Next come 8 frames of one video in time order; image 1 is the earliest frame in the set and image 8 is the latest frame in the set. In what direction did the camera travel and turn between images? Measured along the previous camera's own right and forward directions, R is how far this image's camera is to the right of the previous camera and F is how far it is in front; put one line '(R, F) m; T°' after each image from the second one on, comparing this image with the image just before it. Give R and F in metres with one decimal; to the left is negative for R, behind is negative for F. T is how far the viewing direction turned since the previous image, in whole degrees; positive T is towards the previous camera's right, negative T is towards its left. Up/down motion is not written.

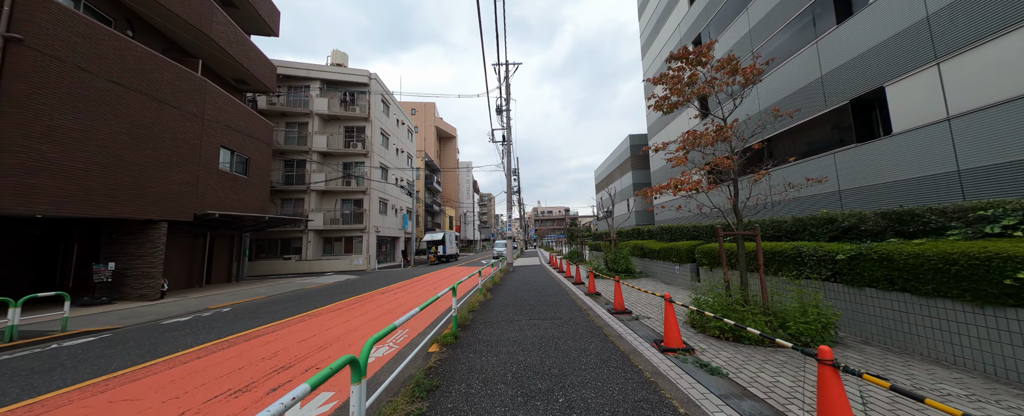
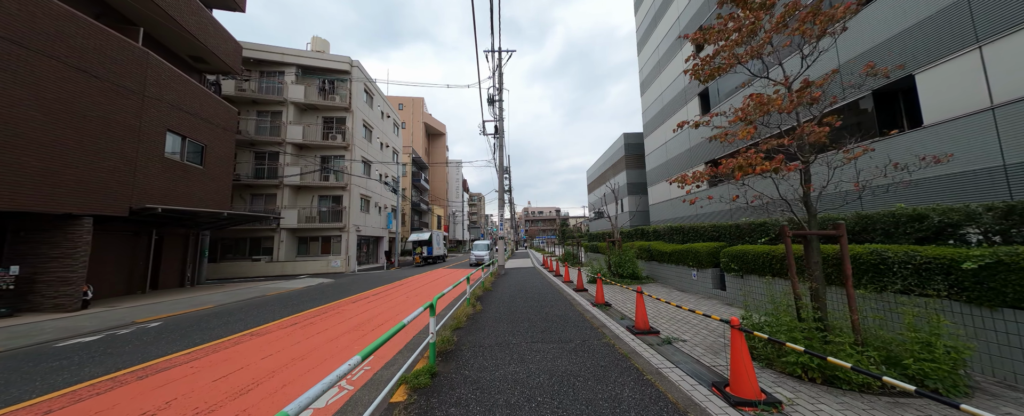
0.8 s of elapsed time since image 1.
(-0.1, +1.1) m; +2°
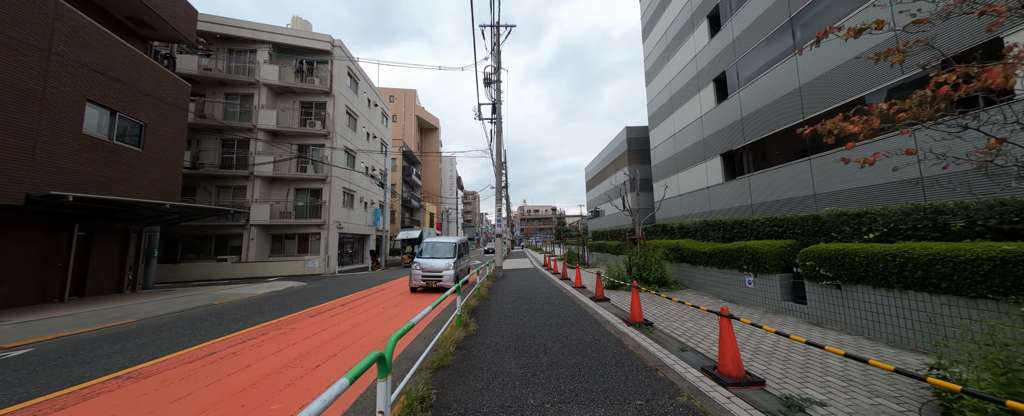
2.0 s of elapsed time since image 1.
(-0.2, +1.5) m; +1°
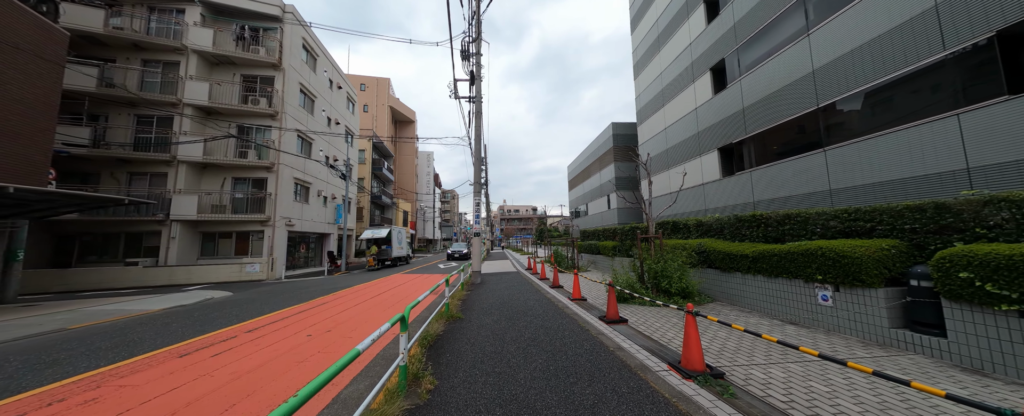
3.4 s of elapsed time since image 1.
(0.0, +1.7) m; +4°
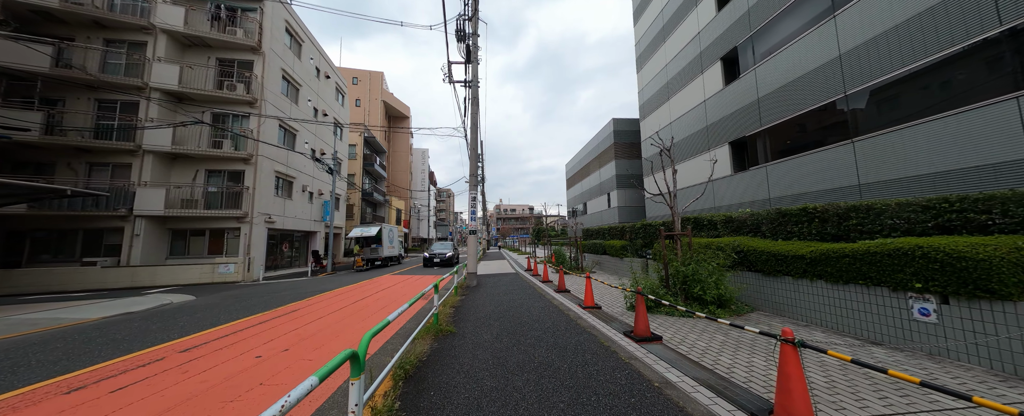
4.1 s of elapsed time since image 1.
(-0.1, +0.9) m; +1°
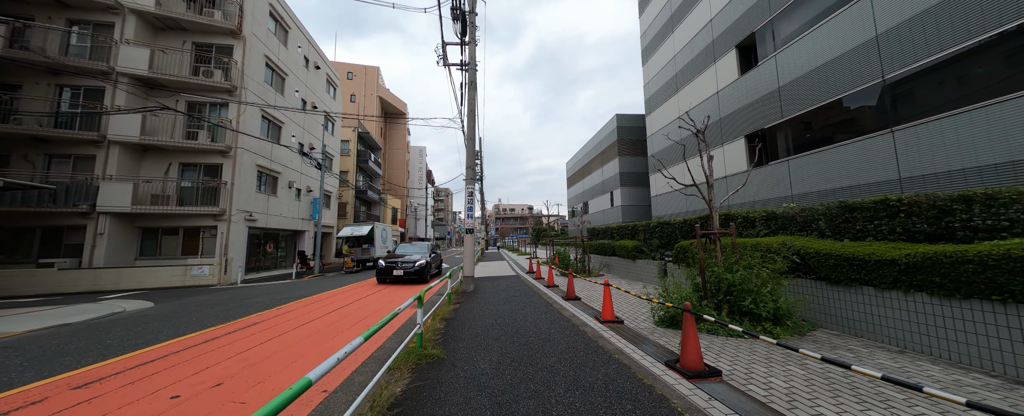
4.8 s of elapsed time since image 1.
(-0.1, +0.9) m; 0°
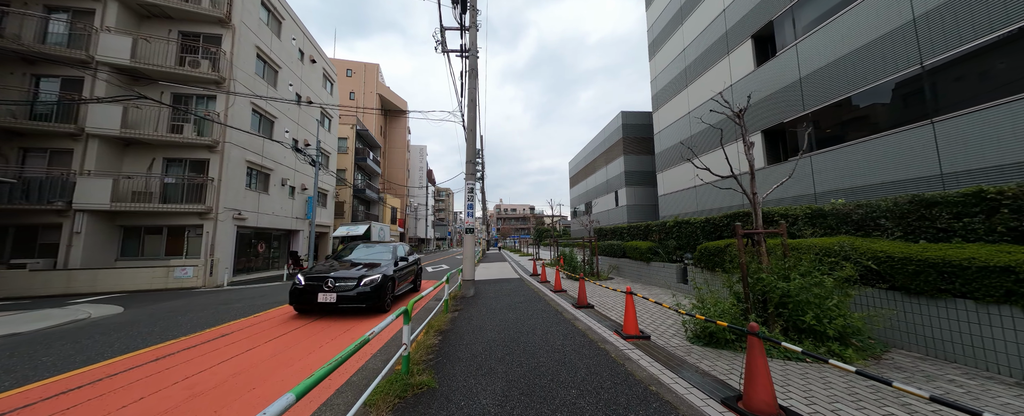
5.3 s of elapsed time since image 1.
(-0.1, +0.7) m; 0°
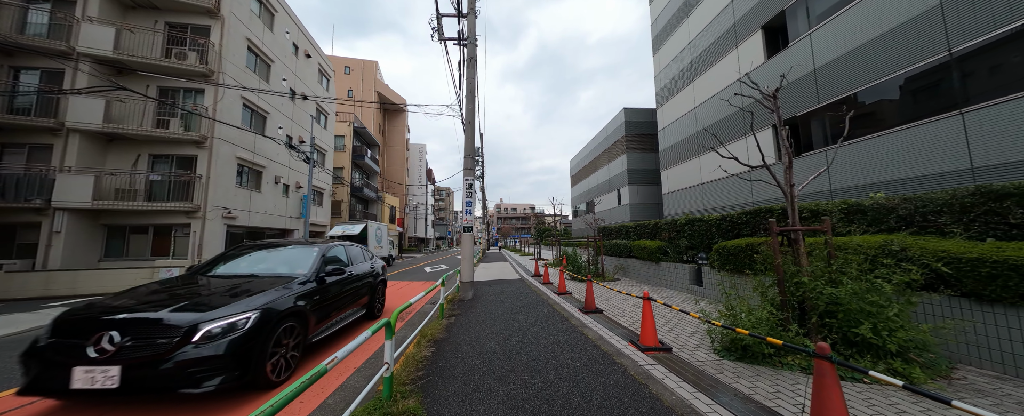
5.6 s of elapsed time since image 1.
(0.0, +0.4) m; 0°
